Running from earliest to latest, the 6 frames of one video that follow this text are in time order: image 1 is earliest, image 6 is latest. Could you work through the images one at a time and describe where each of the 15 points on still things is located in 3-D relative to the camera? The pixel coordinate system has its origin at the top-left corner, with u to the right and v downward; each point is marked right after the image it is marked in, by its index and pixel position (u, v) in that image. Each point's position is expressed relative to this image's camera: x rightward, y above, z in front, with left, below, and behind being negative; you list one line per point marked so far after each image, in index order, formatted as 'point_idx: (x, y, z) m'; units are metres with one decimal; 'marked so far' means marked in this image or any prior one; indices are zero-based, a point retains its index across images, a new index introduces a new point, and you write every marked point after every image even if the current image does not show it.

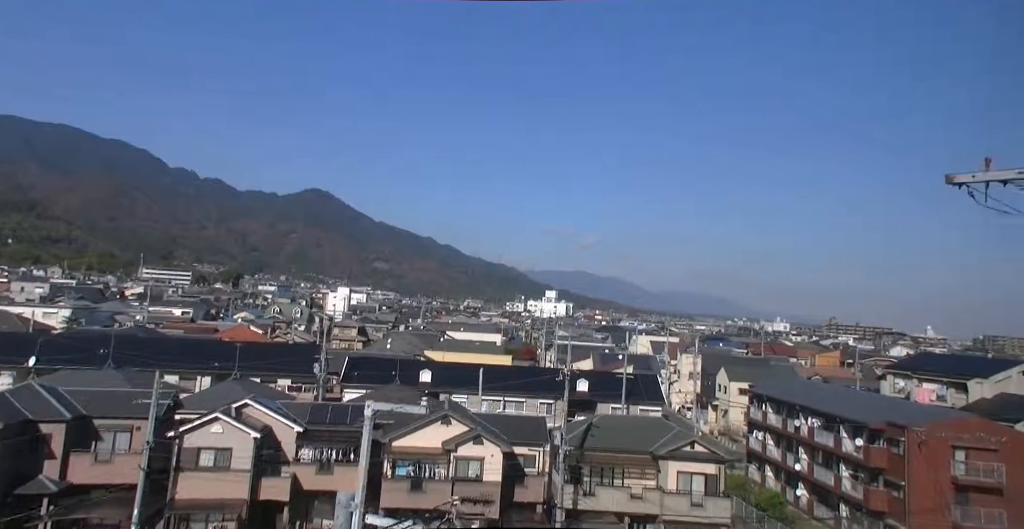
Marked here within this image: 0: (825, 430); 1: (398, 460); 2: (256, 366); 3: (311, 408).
0: (+6.9, -3.7, +16.8) m
1: (-1.6, -2.7, +10.3) m
2: (-5.5, -2.2, +16.2) m
3: (-2.9, -2.0, +10.9) m
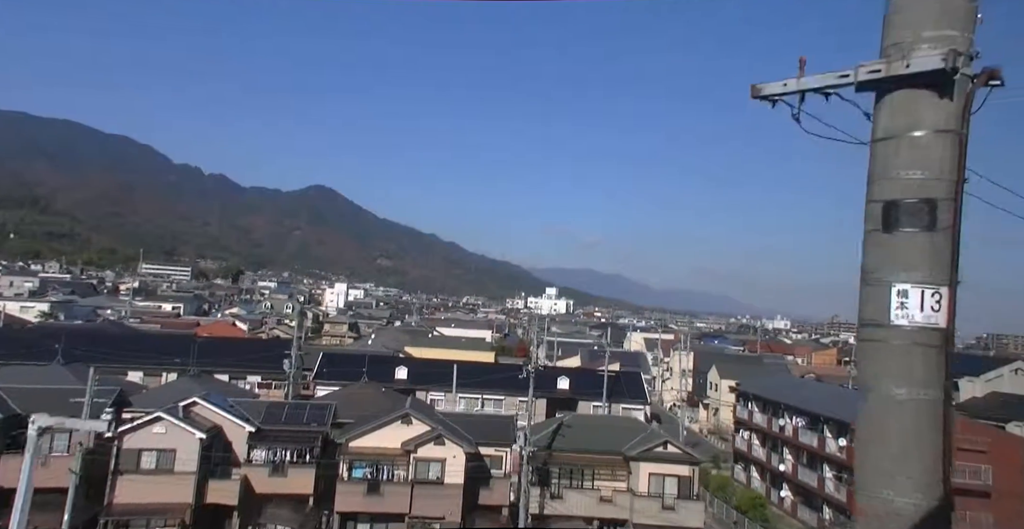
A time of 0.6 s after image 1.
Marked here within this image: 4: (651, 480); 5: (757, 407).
0: (+6.4, -3.6, +16.3) m
1: (-2.1, -2.6, +9.9) m
2: (-6.1, -2.1, +15.8) m
3: (-3.4, -1.9, +10.5) m
4: (+2.0, -3.2, +11.1) m
5: (+6.4, -3.7, +19.8) m
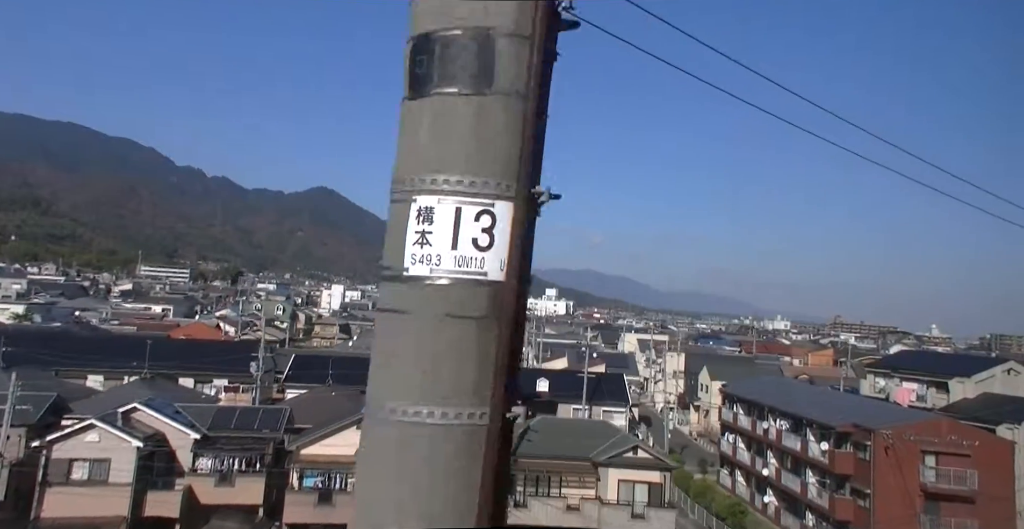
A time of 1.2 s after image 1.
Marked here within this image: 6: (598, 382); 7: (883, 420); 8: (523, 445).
0: (+5.9, -3.5, +15.9) m
1: (-2.6, -2.6, +9.4) m
2: (-6.6, -2.1, +15.3) m
3: (-3.9, -1.9, +10.0) m
4: (+1.5, -3.1, +10.6) m
5: (+5.9, -3.7, +19.3) m
6: (+2.2, -3.1, +19.9) m
7: (+6.5, -2.7, +13.4) m
8: (+0.2, -2.6, +11.0) m
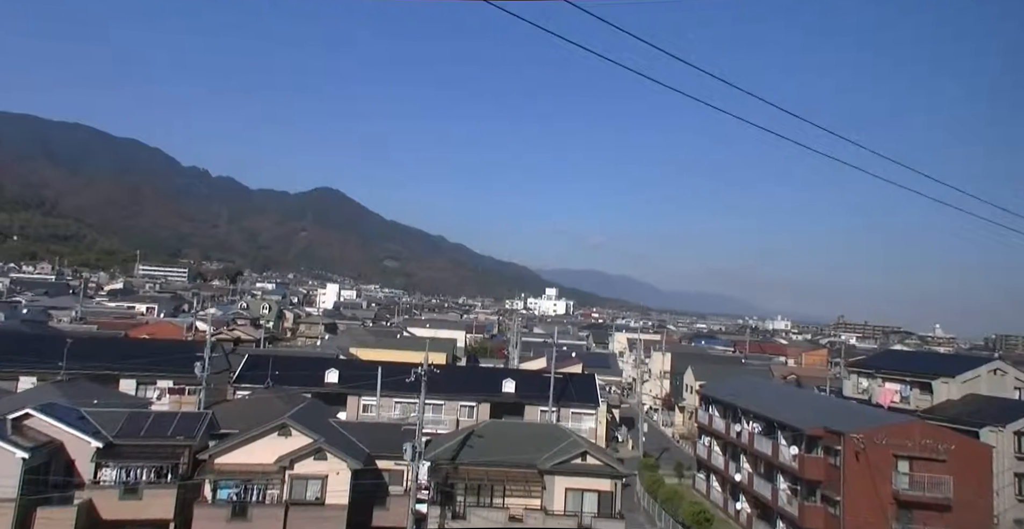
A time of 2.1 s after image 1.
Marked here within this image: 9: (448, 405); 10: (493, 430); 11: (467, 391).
0: (+5.1, -3.4, +15.2) m
1: (-3.4, -2.5, +8.7) m
2: (-7.4, -2.0, +14.6) m
3: (-4.7, -1.9, +9.3) m
4: (+0.7, -3.0, +9.9) m
5: (+5.1, -3.6, +18.6) m
6: (+1.4, -3.0, +19.2) m
7: (+5.7, -2.7, +12.7) m
8: (-0.6, -2.5, +10.2) m
9: (-1.5, -3.2, +17.2) m
10: (-0.3, -2.4, +10.9) m
11: (-1.1, -2.9, +17.5) m
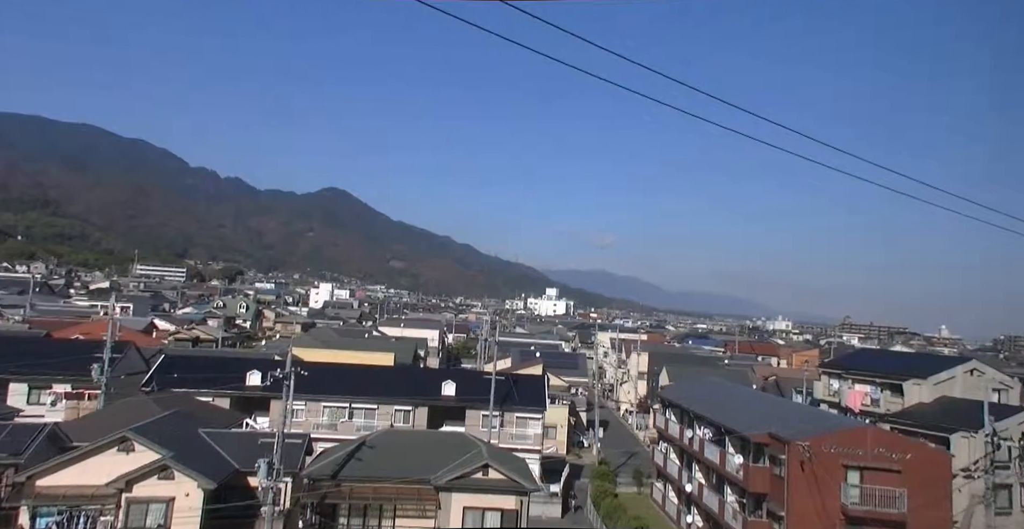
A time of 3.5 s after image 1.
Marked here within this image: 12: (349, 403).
0: (+3.8, -3.3, +14.0) m
1: (-4.6, -2.4, +7.5) m
2: (-8.7, -1.9, +13.4) m
3: (-6.0, -1.7, +8.1) m
4: (-0.5, -2.9, +8.7) m
5: (+3.8, -3.5, +17.5) m
6: (0.0, -2.9, +18.0) m
7: (+4.4, -2.5, +11.5) m
8: (-1.9, -2.4, +9.1) m
9: (-2.8, -3.1, +16.0) m
10: (-1.5, -2.3, +9.7) m
11: (-2.4, -2.8, +16.3) m
12: (-3.4, -2.9, +15.9) m
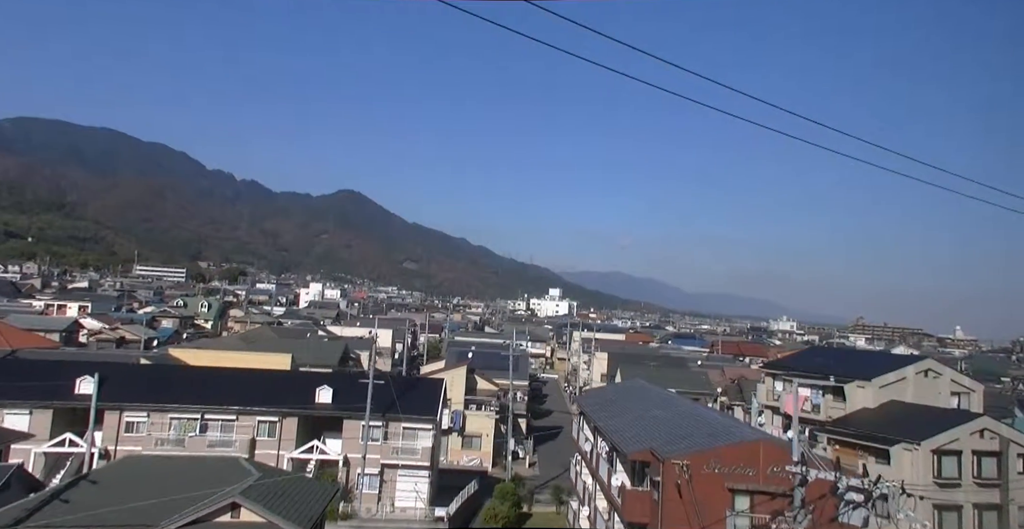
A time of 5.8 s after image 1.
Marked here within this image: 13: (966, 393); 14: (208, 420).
0: (+1.5, -3.1, +12.0) m
1: (-6.9, -2.2, +5.4) m
2: (-10.9, -1.7, +11.2) m
3: (-8.2, -1.6, +6.0) m
4: (-2.8, -2.7, +6.7) m
5: (+1.5, -3.3, +15.4) m
6: (-2.2, -2.7, +15.9) m
7: (+2.2, -2.3, +9.5) m
8: (-4.1, -2.2, +7.0) m
9: (-5.0, -2.9, +13.9) m
10: (-3.8, -2.1, +7.6) m
11: (-4.6, -2.6, +14.3) m
12: (-5.7, -2.7, +13.8) m
13: (+10.0, -2.8, +16.6) m
14: (-5.6, -2.9, +13.9) m
